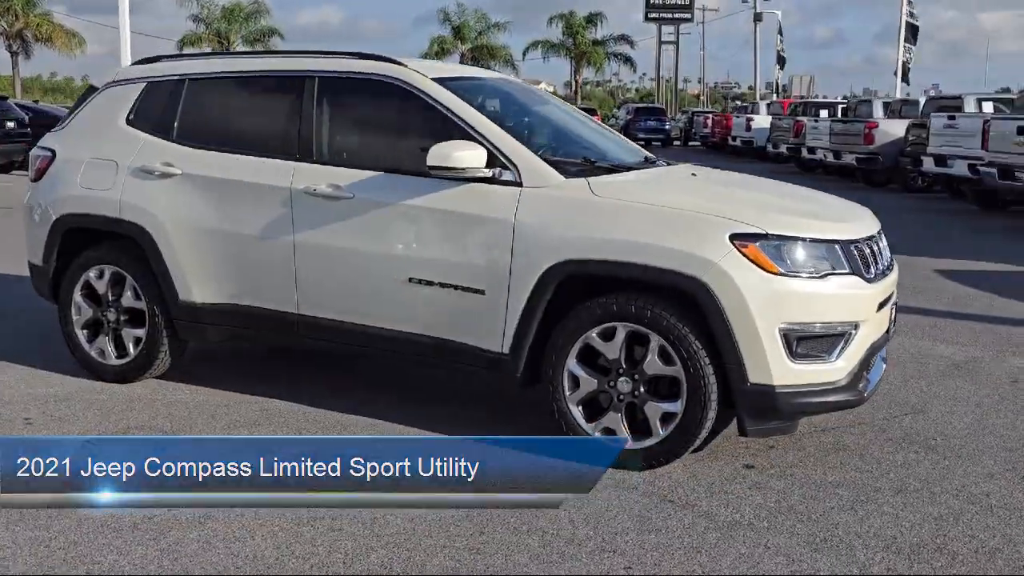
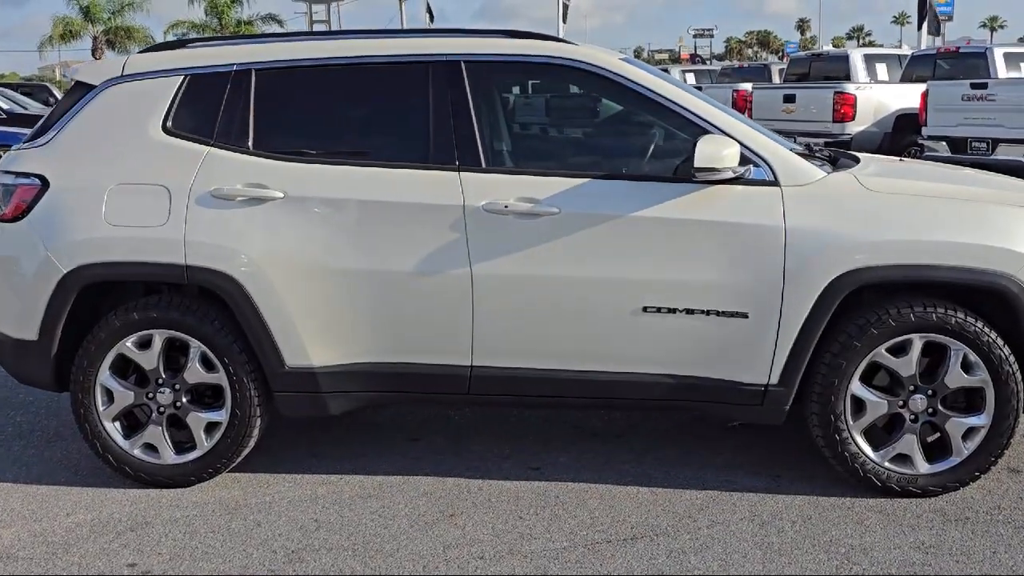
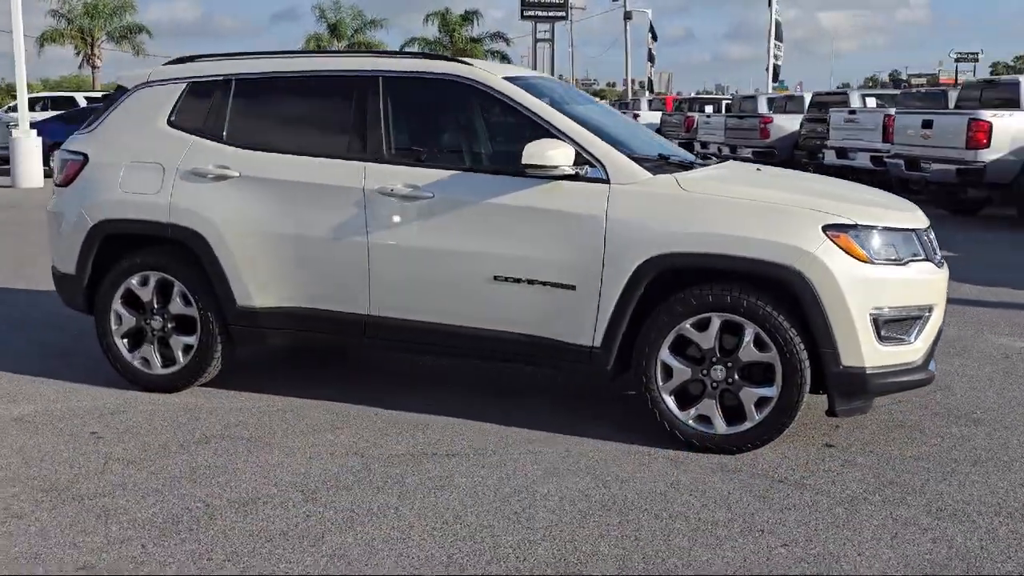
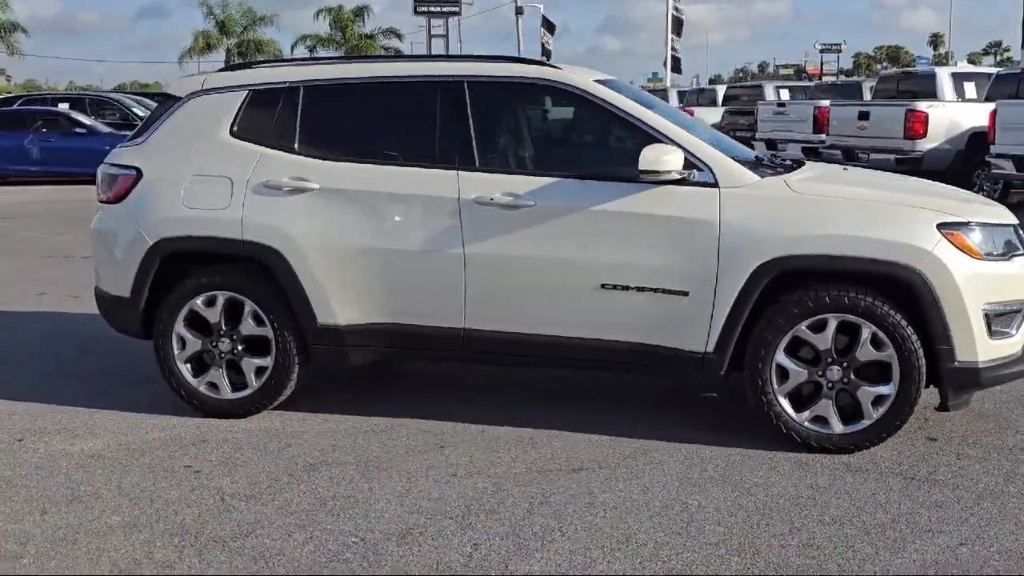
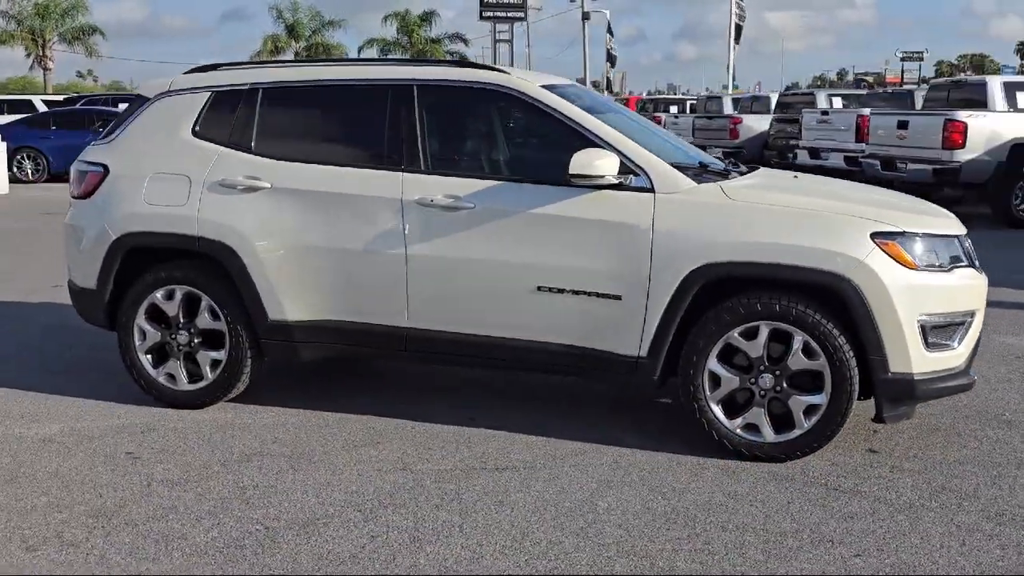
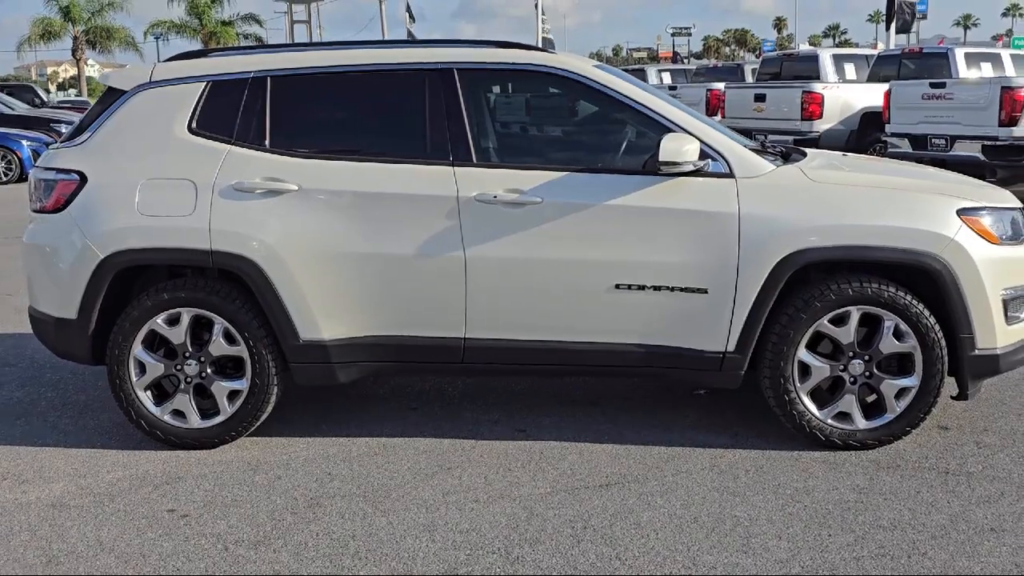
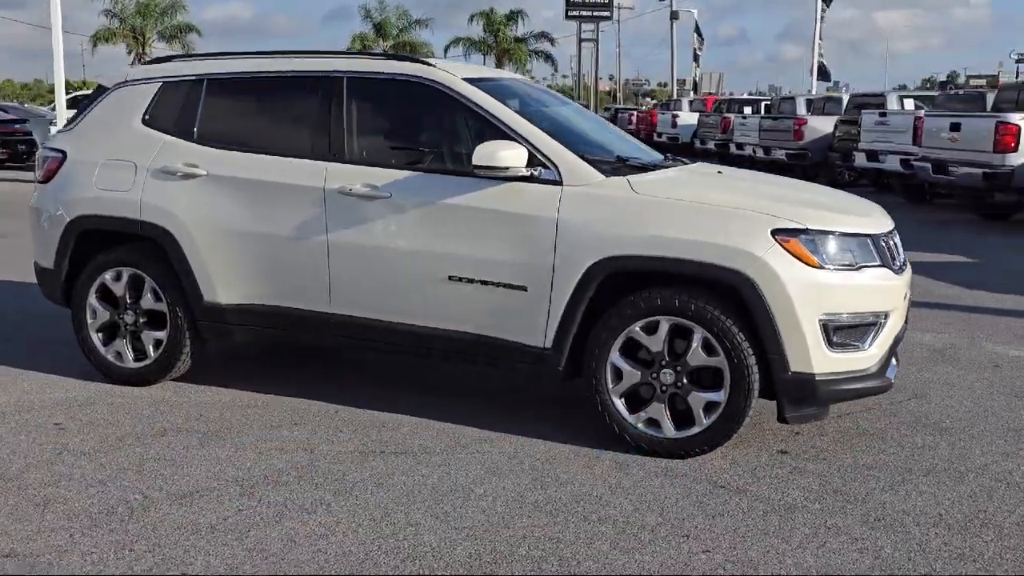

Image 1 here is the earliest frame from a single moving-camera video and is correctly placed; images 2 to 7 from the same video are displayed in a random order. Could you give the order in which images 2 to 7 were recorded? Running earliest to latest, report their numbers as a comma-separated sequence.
7, 3, 5, 4, 2, 6
